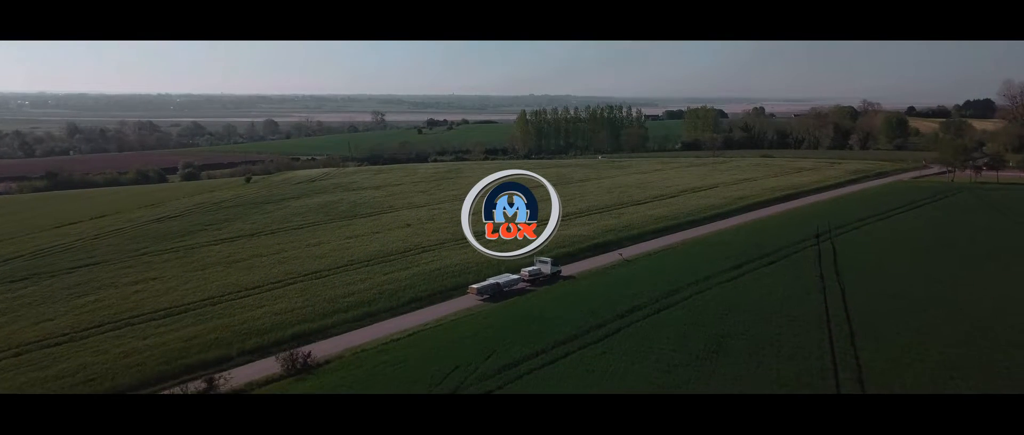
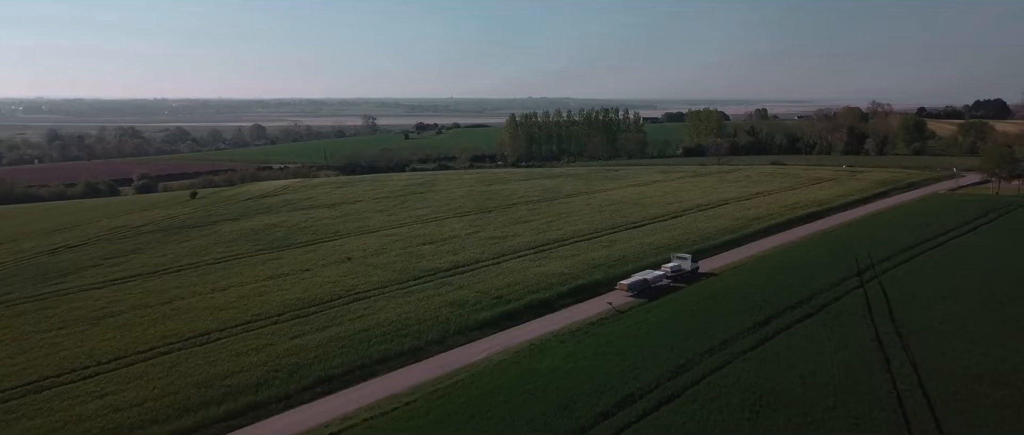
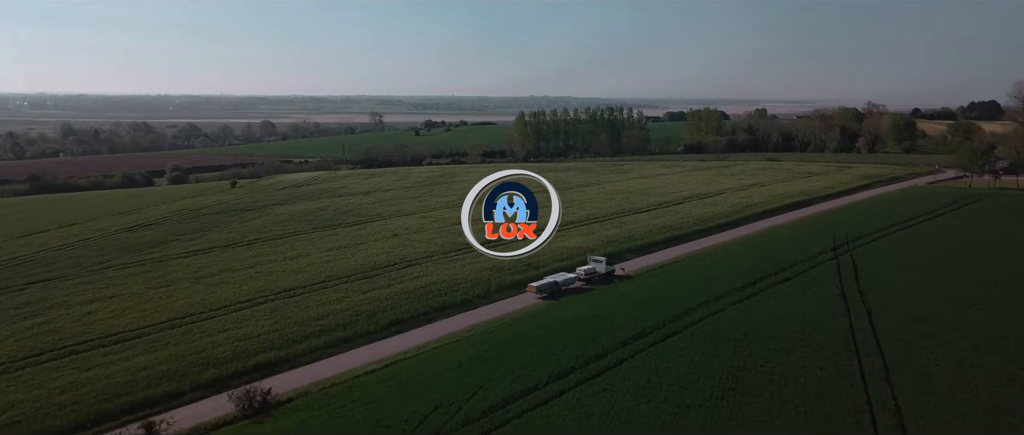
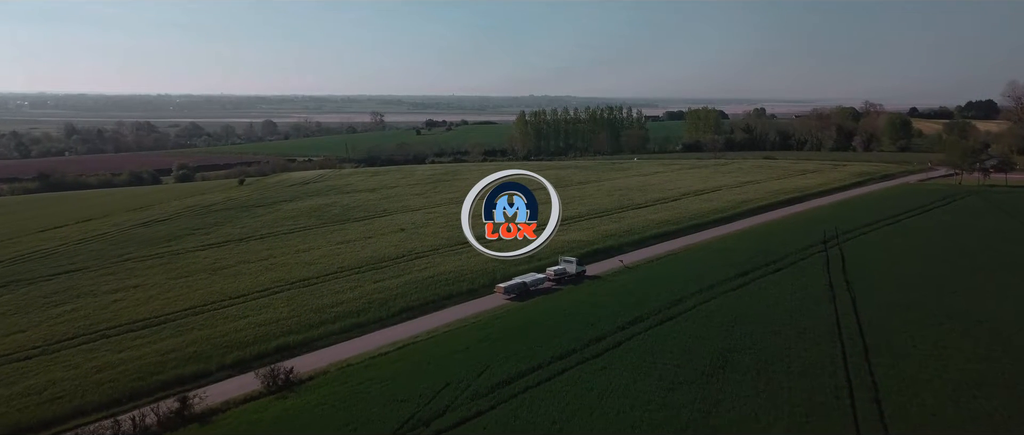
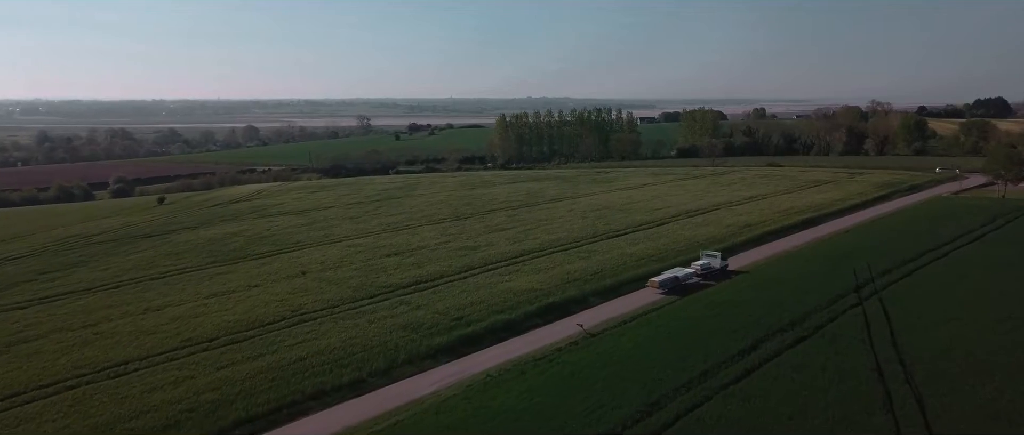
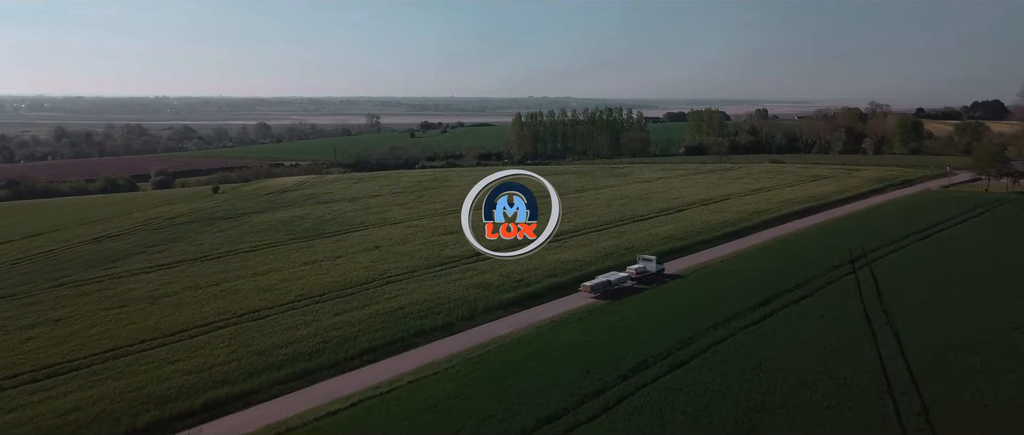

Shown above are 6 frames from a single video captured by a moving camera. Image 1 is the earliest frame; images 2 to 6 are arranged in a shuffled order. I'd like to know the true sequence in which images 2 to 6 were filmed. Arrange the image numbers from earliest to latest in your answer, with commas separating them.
4, 3, 6, 2, 5
